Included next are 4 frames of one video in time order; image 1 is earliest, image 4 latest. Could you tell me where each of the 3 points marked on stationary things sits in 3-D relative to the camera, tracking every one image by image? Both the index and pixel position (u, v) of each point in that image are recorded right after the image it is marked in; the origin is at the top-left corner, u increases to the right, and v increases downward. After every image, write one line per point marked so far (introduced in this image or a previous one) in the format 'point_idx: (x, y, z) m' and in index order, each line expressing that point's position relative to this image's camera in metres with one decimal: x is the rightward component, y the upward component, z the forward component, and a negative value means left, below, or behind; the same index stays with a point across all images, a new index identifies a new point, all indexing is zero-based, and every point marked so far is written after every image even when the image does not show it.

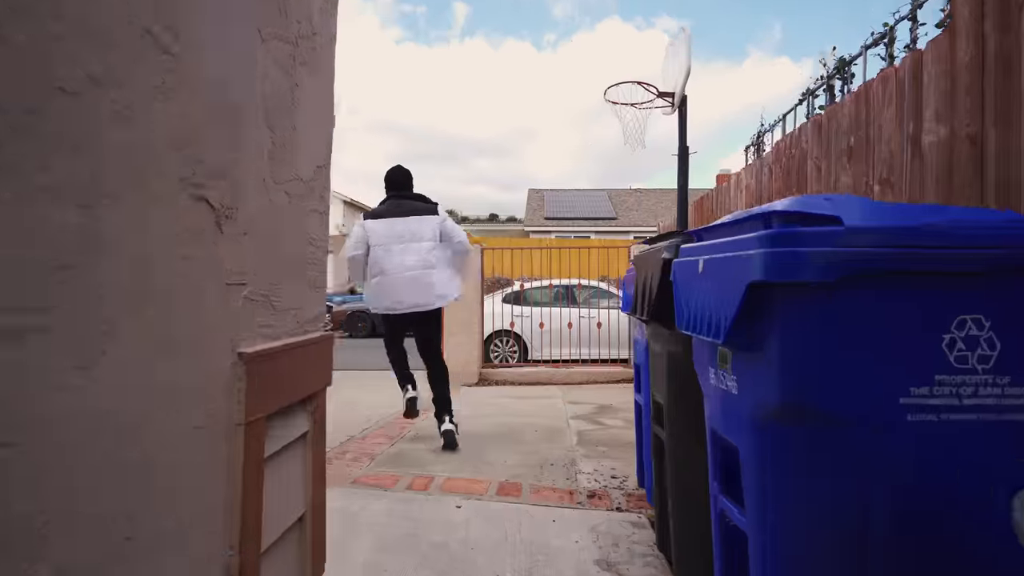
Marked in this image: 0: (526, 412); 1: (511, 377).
0: (+0.1, -1.2, +5.8) m
1: (0.0, -1.3, +8.1) m
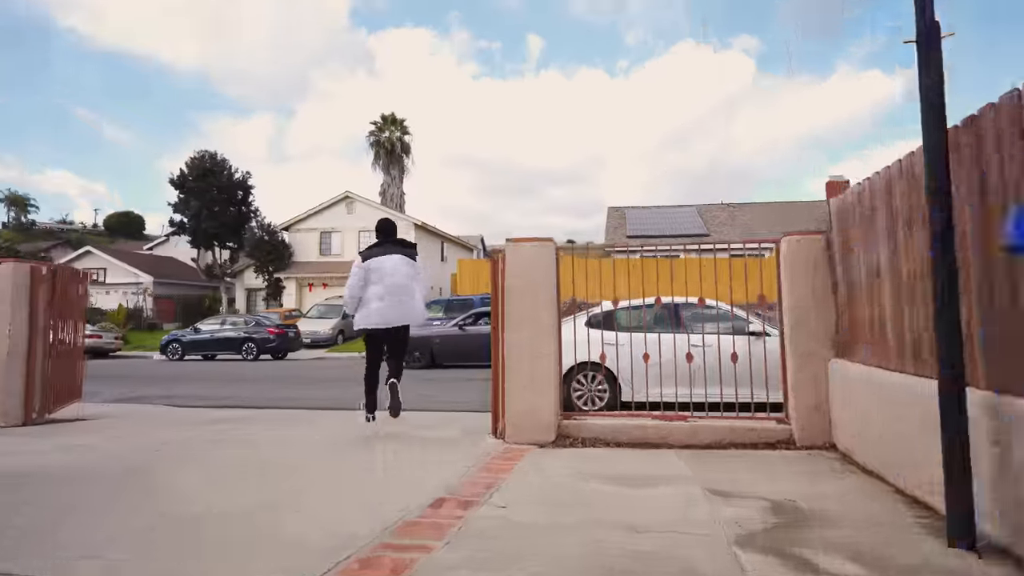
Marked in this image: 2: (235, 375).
0: (+0.7, -1.3, +3.3) m
1: (+0.9, -1.4, +5.5) m
2: (-7.1, -2.2, +14.8) m
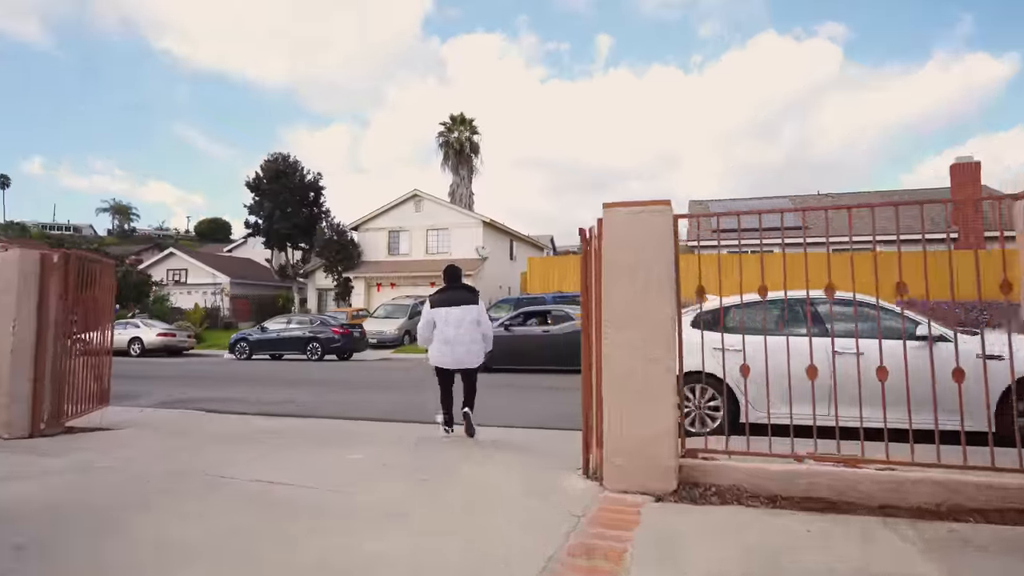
0: (+1.1, -1.2, +1.6) m
1: (+1.6, -1.3, +3.8) m
2: (-5.2, -2.2, +13.9) m
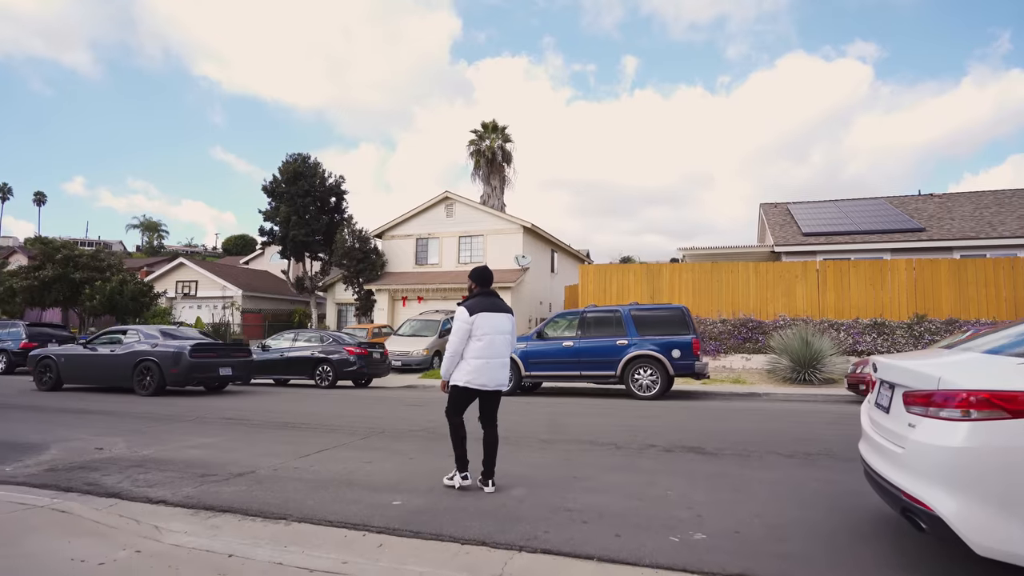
0: (+2.0, -0.8, -2.6) m
1: (+2.5, -1.0, -0.4) m
2: (-3.9, -2.2, +10.0) m
